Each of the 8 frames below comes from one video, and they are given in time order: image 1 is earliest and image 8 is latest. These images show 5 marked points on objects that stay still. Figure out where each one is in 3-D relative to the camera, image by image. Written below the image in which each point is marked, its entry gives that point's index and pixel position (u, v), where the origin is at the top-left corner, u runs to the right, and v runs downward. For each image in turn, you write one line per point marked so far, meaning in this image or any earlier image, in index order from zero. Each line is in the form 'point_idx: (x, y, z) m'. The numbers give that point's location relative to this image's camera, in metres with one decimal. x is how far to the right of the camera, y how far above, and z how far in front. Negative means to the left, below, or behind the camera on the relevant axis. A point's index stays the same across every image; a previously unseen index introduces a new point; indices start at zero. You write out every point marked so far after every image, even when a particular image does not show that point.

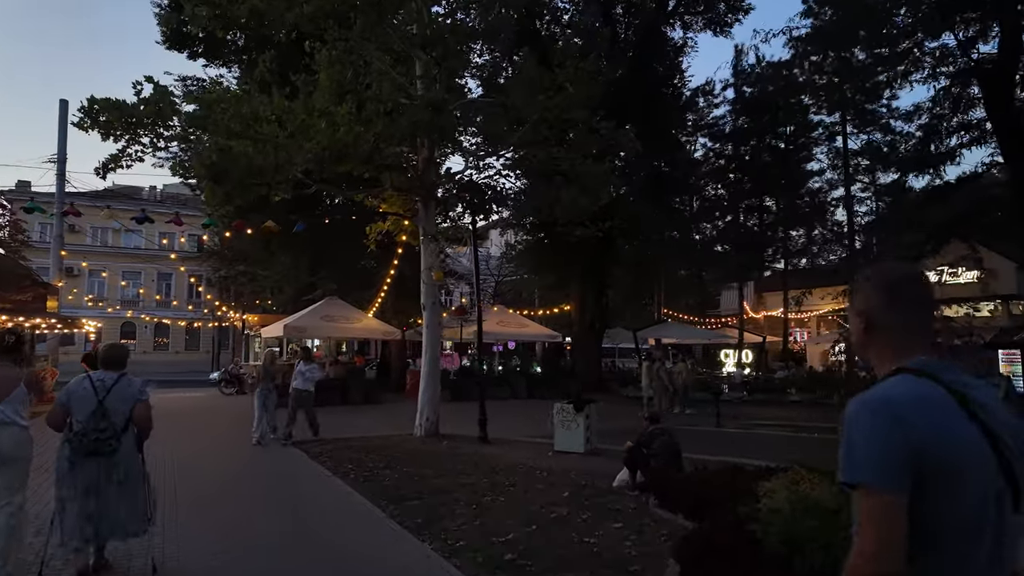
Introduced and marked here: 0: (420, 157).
0: (-1.9, +2.8, +12.4) m
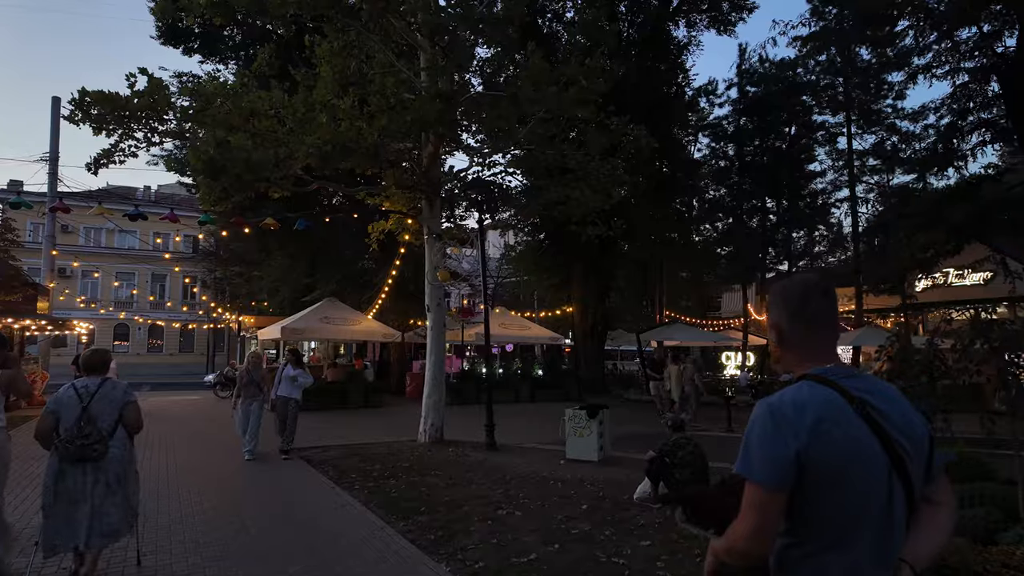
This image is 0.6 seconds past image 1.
0: (-1.8, +2.8, +12.0) m
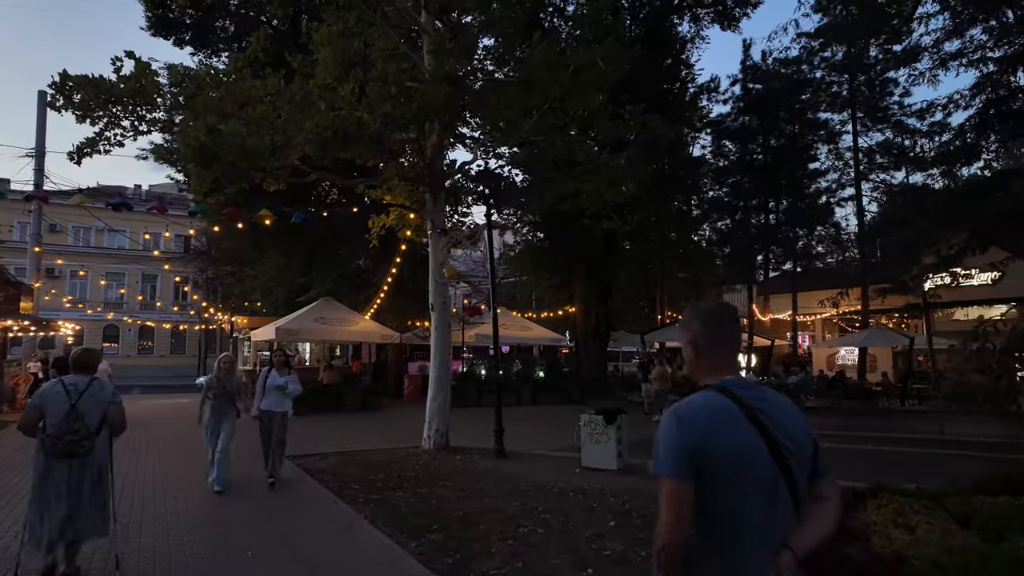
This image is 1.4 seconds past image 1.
0: (-1.6, +2.8, +11.4) m
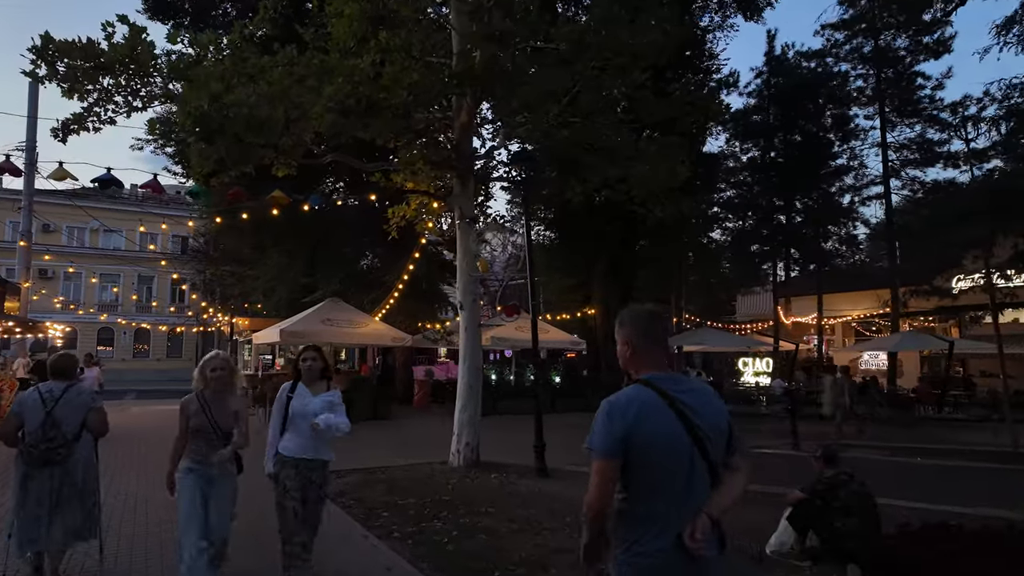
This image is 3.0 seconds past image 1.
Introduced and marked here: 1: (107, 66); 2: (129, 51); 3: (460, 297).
0: (-1.0, +2.9, +10.2) m
1: (-6.3, +3.4, +9.2) m
2: (-5.9, +3.6, +9.1) m
3: (-0.9, -0.2, +10.2) m
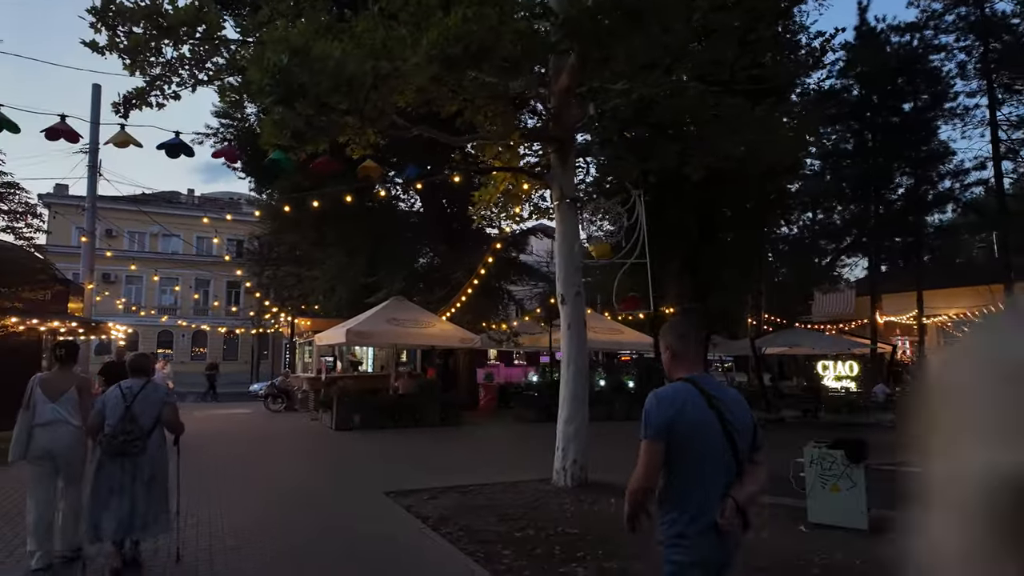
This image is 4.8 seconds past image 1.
0: (+0.7, +3.0, +8.9) m
1: (-4.7, +3.5, +8.2) m
2: (-4.3, +3.7, +8.1) m
3: (+0.7, 0.0, +8.8) m
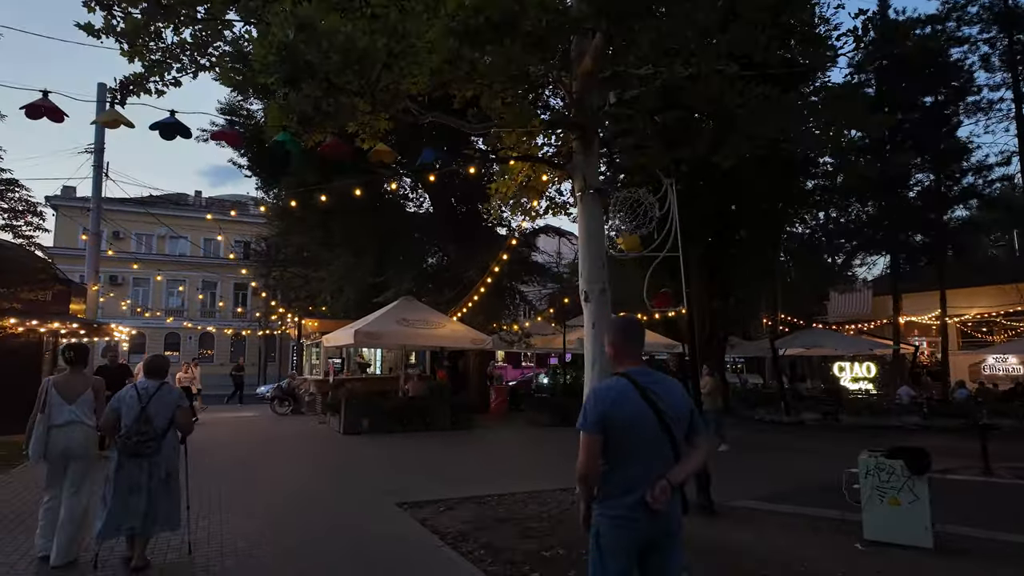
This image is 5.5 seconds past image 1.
0: (+0.9, +3.1, +8.3) m
1: (-4.4, +3.5, +7.7) m
2: (-4.1, +3.7, +7.6) m
3: (+1.0, 0.0, +8.3) m
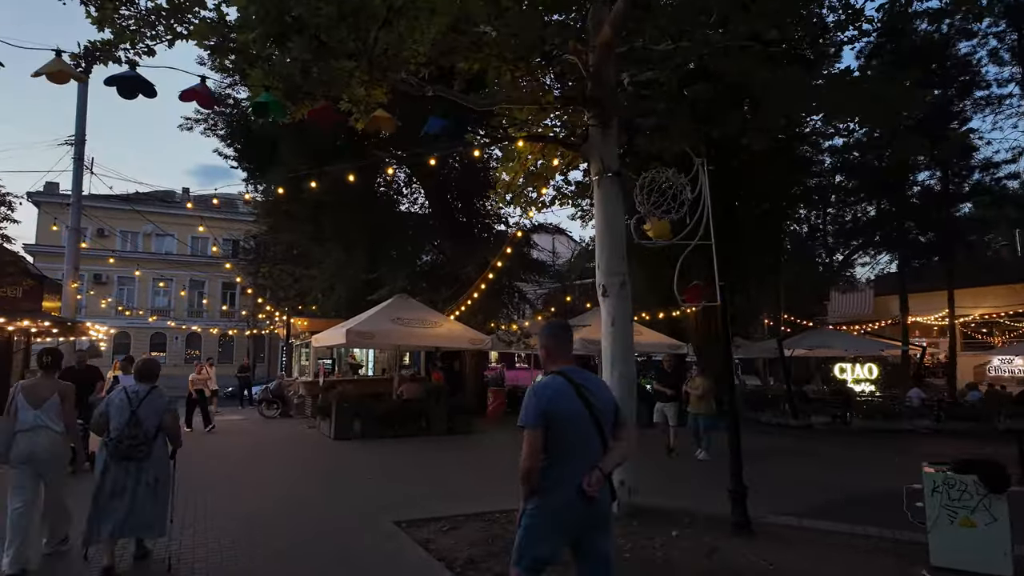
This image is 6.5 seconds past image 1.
0: (+1.1, +3.2, +7.6) m
1: (-4.3, +3.6, +6.9) m
2: (-3.9, +3.8, +6.8) m
3: (+1.1, +0.1, +7.5) m
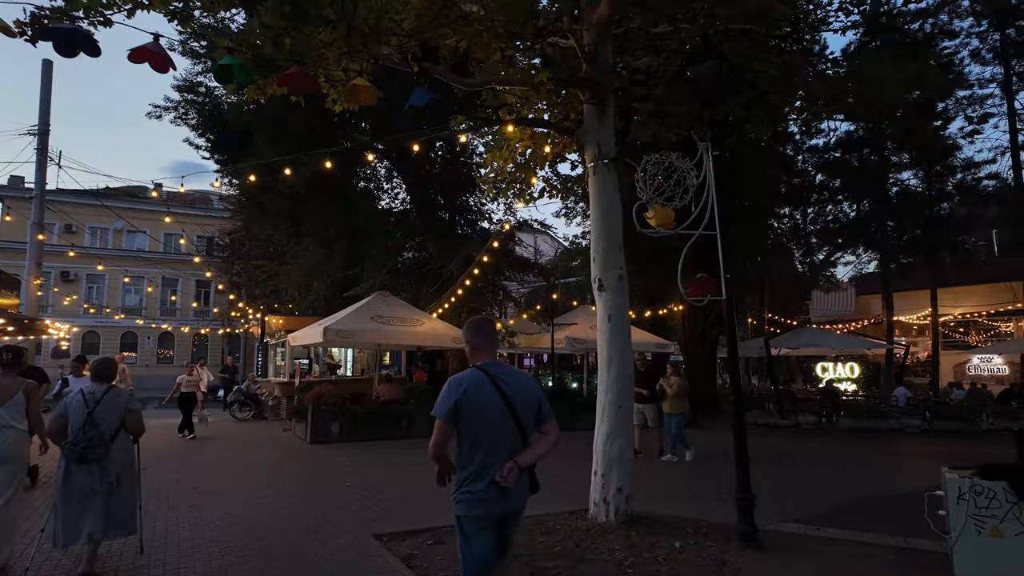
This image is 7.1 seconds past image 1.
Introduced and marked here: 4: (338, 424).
0: (+0.9, +3.2, +7.1) m
1: (-4.4, +3.7, +6.3) m
2: (-4.0, +3.9, +6.2) m
3: (+1.0, +0.2, +7.0) m
4: (-4.5, -3.5, +15.4) m
